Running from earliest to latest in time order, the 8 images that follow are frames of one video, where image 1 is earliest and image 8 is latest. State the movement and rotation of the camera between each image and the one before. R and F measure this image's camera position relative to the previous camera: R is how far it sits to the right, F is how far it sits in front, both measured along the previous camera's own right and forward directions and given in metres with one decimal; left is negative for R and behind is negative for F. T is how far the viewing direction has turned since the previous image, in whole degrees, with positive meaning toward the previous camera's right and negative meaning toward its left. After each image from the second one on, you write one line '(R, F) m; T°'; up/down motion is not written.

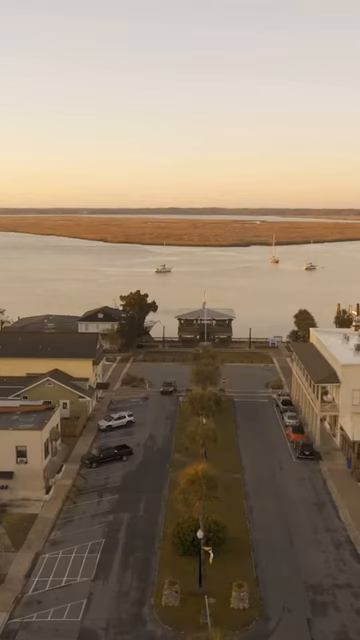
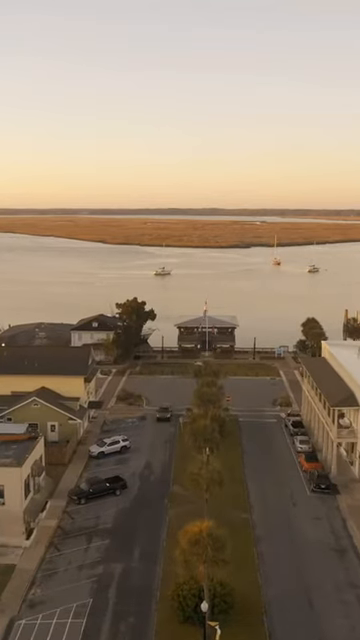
(0.0, +3.7) m; 0°
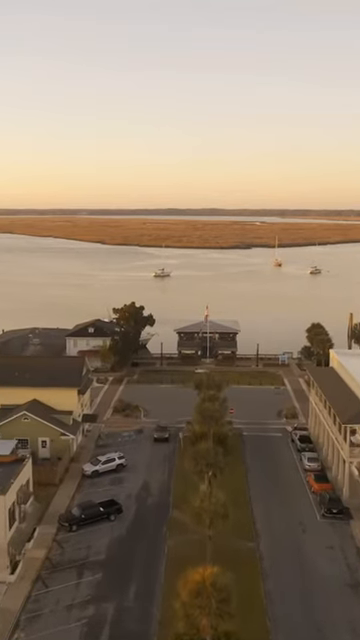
(0.0, +2.3) m; 0°
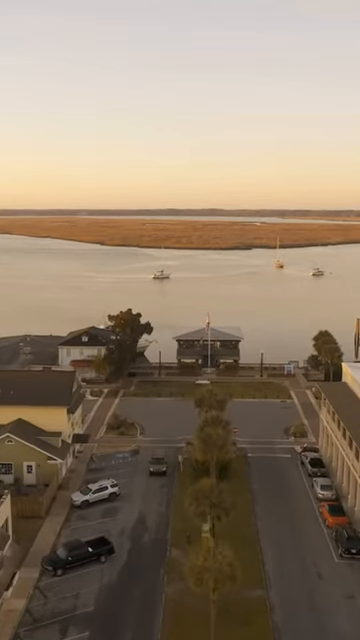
(0.0, +3.0) m; 0°
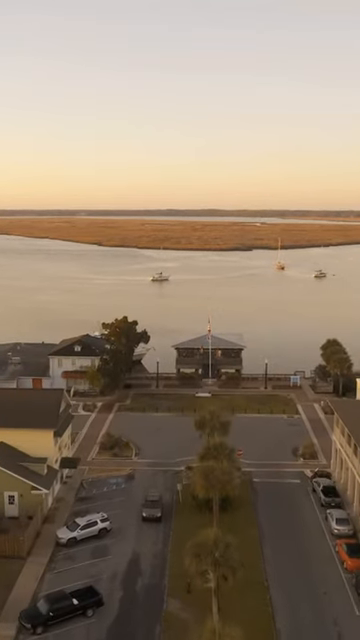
(0.0, +3.1) m; 0°
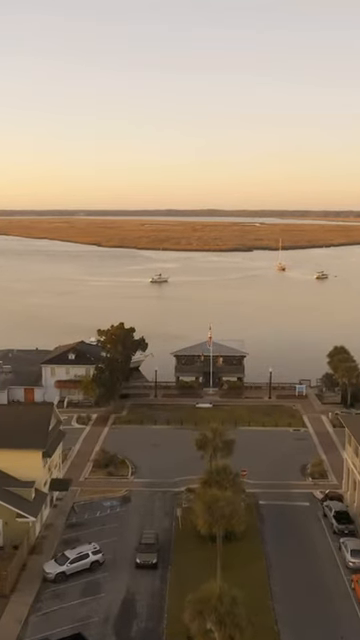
(0.0, +2.3) m; 0°
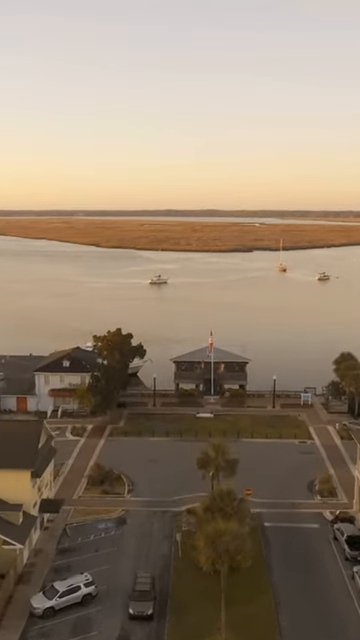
(0.0, +1.9) m; 0°
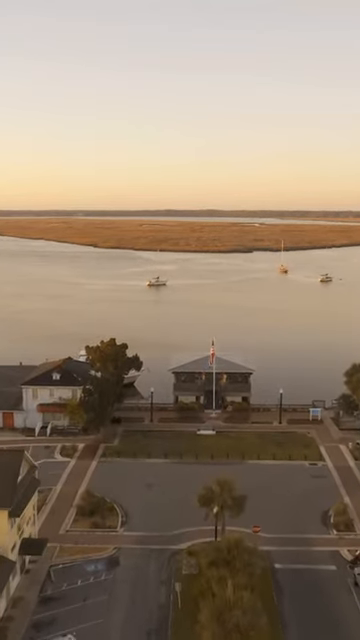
(0.0, +3.1) m; 0°
